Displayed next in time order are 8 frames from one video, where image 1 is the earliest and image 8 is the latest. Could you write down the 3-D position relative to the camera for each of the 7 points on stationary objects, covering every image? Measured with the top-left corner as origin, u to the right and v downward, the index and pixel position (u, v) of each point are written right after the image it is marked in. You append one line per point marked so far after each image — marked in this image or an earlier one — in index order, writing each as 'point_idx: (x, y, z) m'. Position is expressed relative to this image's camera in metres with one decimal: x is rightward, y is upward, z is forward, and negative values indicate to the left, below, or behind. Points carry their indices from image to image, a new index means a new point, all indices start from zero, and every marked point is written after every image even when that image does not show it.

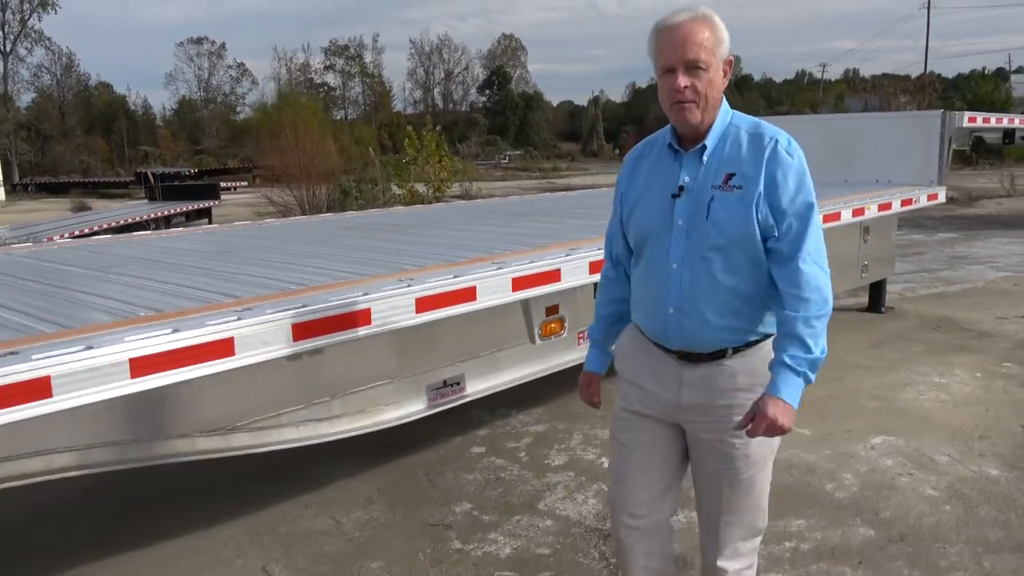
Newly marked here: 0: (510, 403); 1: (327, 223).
0: (0.0, -0.6, +4.6) m
1: (-1.3, +0.5, +5.5) m
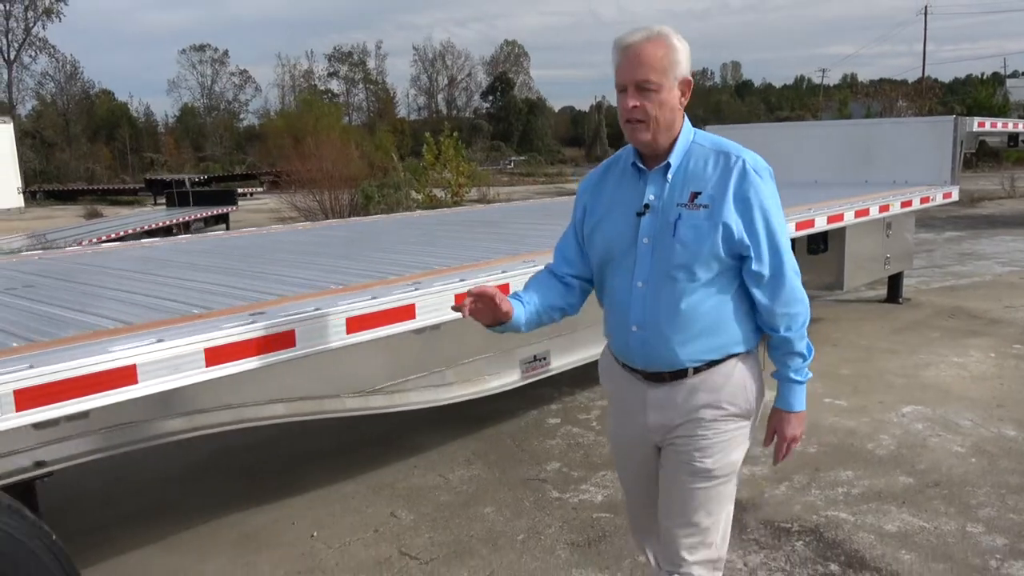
0: (+0.4, -0.6, +5.2) m
1: (-0.9, +0.5, +6.0) m
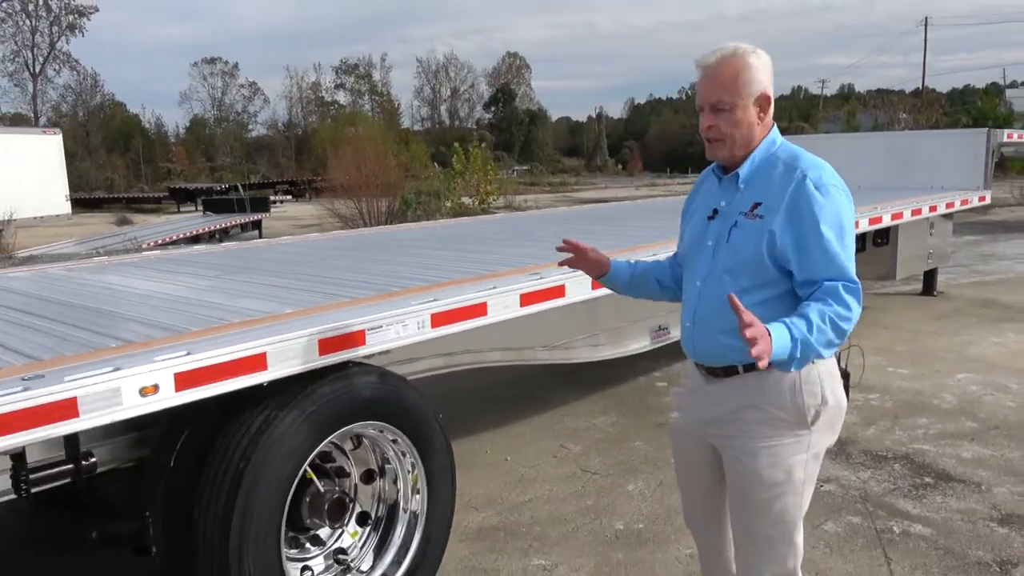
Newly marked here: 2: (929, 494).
0: (+1.2, -0.5, +6.0) m
1: (-0.1, +0.6, +6.9) m
2: (+1.9, -0.9, +3.7) m
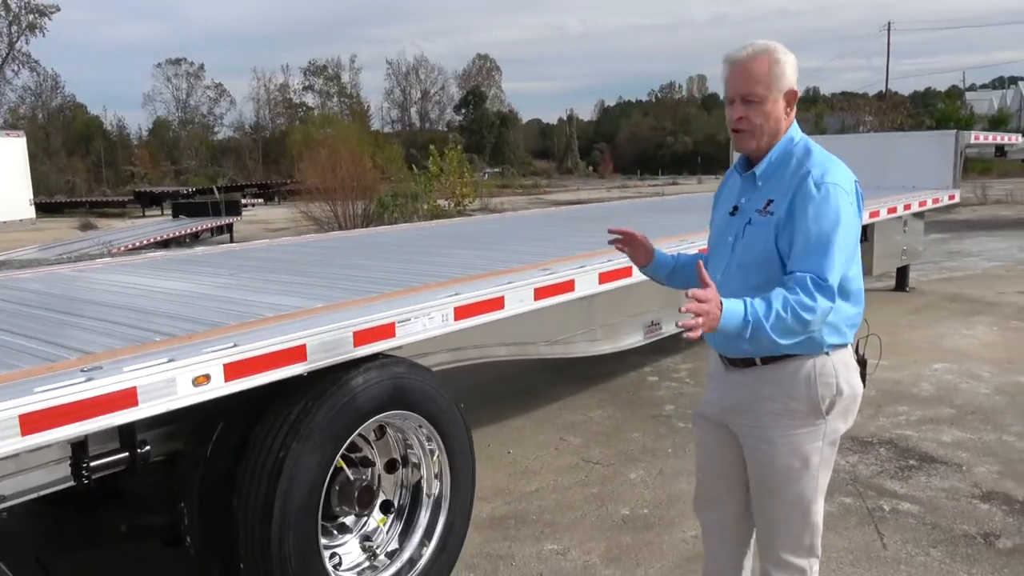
0: (+1.1, -0.5, +6.2) m
1: (-0.2, +0.6, +7.0) m
2: (+1.9, -0.9, +3.9) m
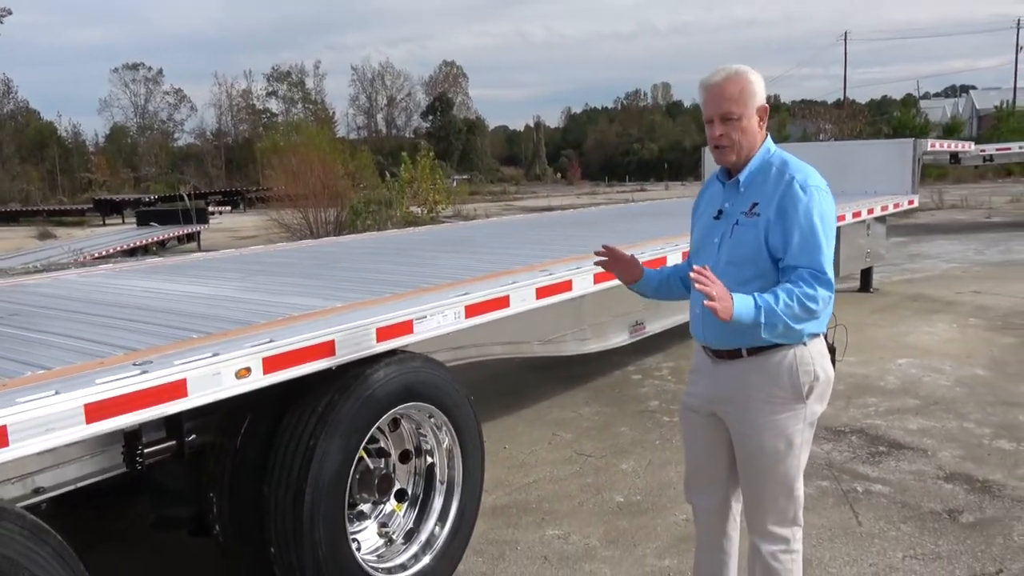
0: (+1.0, -0.5, +6.5) m
1: (-0.4, +0.6, +7.2) m
2: (+1.9, -0.9, +4.2) m
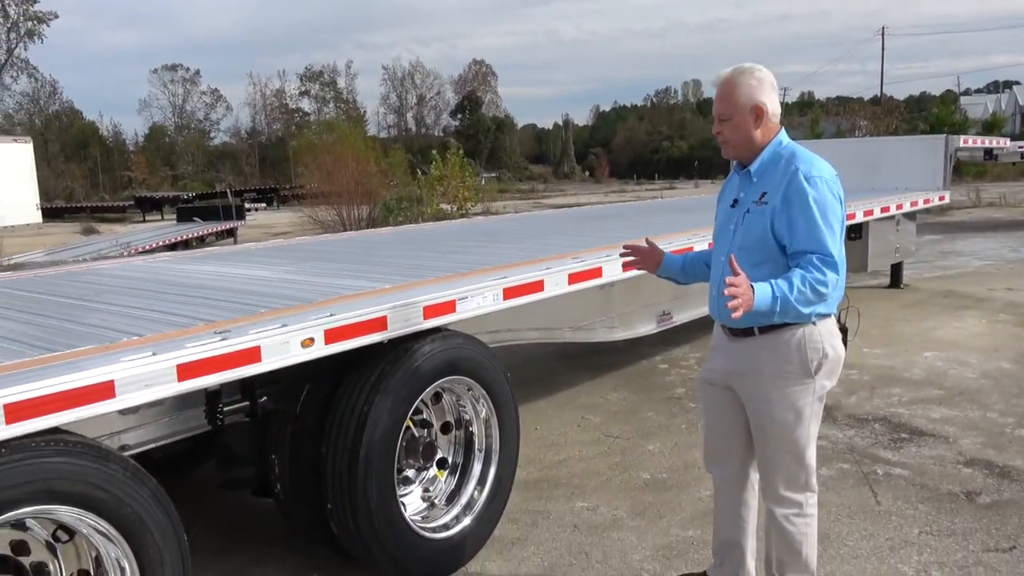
0: (+1.2, -0.4, +6.6) m
1: (-0.1, +0.6, +7.4) m
2: (+2.1, -0.8, +4.3) m
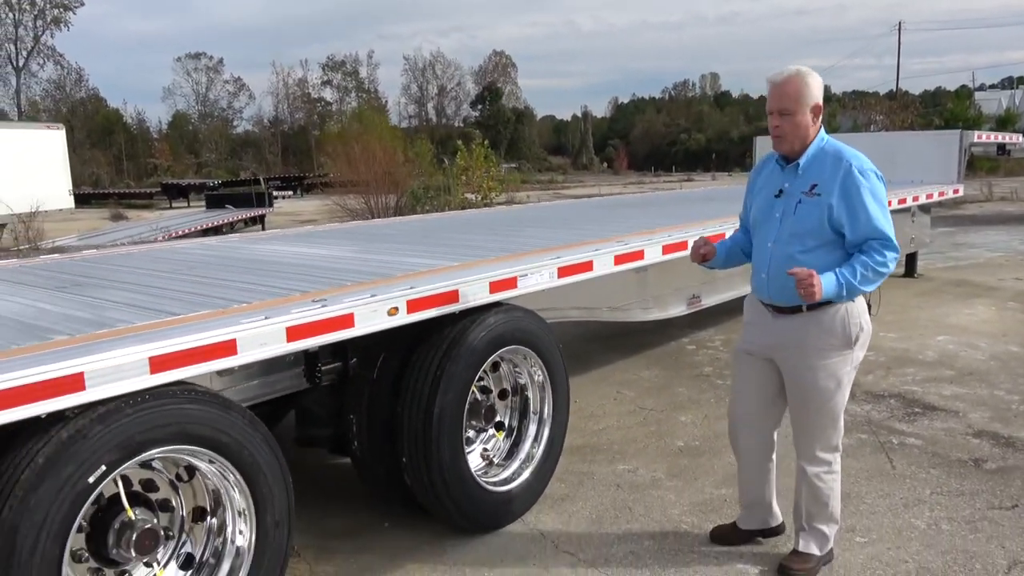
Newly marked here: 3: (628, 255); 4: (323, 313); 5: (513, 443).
0: (+1.5, -0.3, +7.0) m
1: (+0.3, +0.8, +7.8) m
2: (+2.3, -0.8, +4.6) m
3: (+0.6, +0.2, +4.1) m
4: (-0.6, -0.1, +2.8) m
5: (0.0, -0.7, +3.7) m
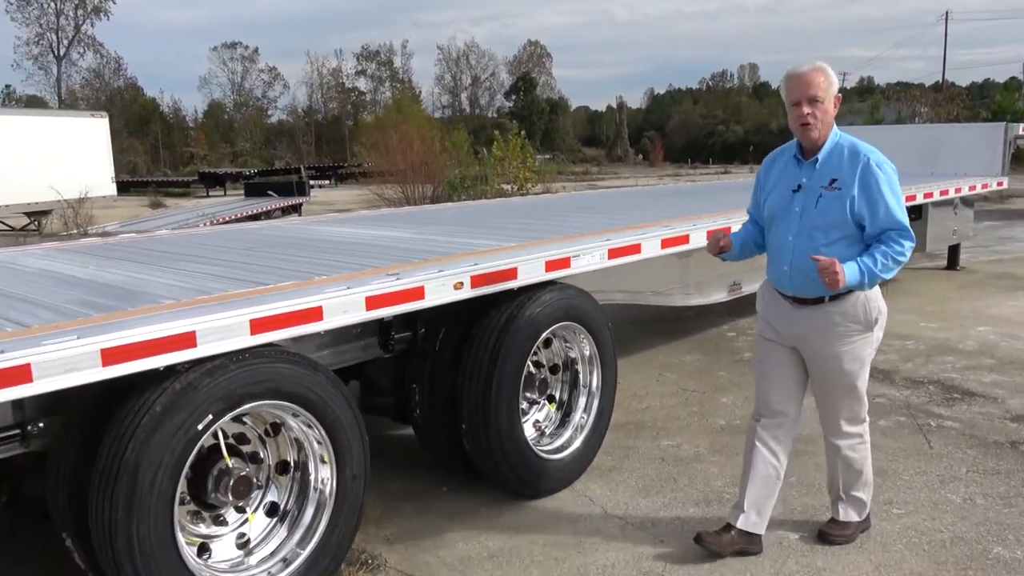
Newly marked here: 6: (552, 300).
0: (+1.9, -0.2, +7.1) m
1: (+0.7, +0.9, +8.0) m
2: (+2.6, -0.7, +4.8) m
3: (+0.9, +0.3, +4.2) m
4: (-0.4, 0.0, +3.0) m
5: (+0.3, -0.6, +3.9) m
6: (+0.2, -0.1, +3.6) m
